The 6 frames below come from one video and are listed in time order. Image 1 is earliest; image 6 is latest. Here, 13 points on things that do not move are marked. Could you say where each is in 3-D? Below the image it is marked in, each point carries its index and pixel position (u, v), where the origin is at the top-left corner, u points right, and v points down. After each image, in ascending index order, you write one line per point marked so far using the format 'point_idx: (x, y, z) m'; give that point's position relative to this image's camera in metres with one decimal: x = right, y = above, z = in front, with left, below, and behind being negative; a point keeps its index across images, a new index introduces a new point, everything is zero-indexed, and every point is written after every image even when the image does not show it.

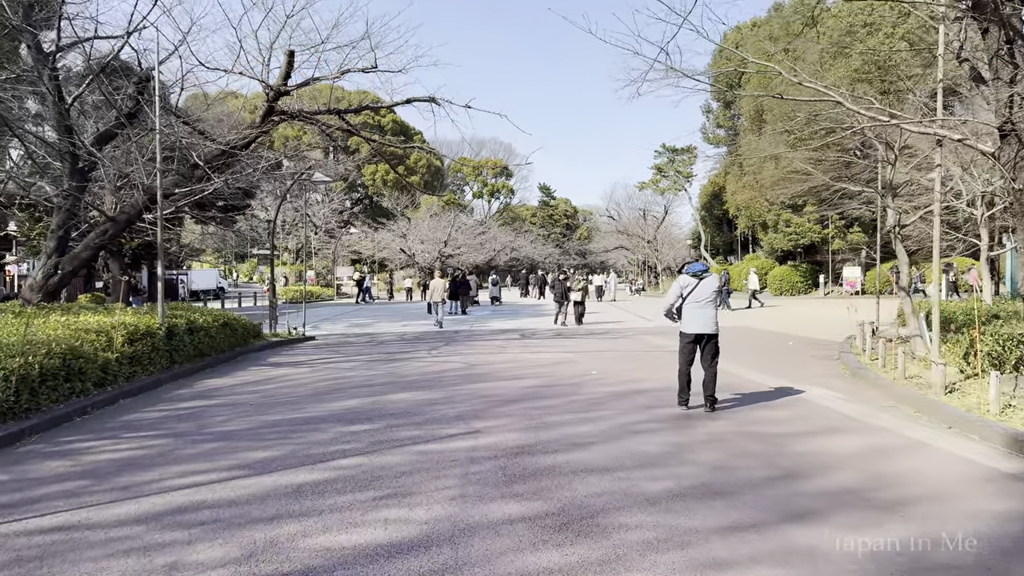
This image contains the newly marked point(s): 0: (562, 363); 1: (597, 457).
0: (+0.7, -1.0, +9.7) m
1: (+0.6, -1.1, +4.9) m
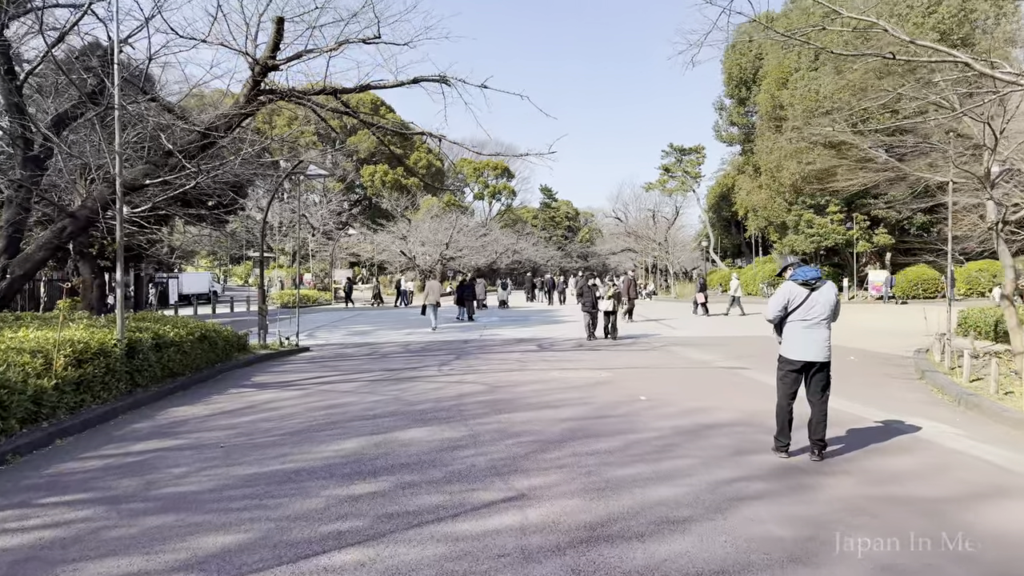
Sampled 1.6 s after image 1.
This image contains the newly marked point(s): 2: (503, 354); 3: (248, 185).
0: (+1.0, -1.1, +8.1) m
1: (+0.9, -1.2, +3.4) m
2: (-0.1, -1.1, +12.2) m
3: (-6.6, +2.5, +18.3) m
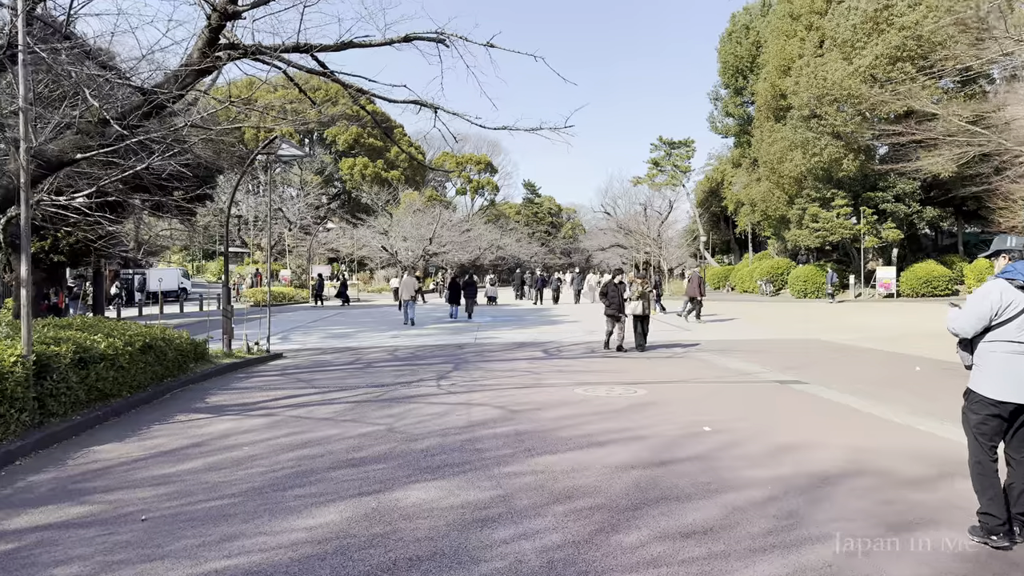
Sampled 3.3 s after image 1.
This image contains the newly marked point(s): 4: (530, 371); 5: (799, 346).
0: (+1.2, -1.0, +6.5) m
1: (+1.2, -1.2, +1.8) m
2: (-0.1, -1.0, +10.6) m
3: (-6.7, +2.6, +16.5) m
4: (+0.2, -1.0, +9.3) m
5: (+4.5, -0.9, +11.9) m
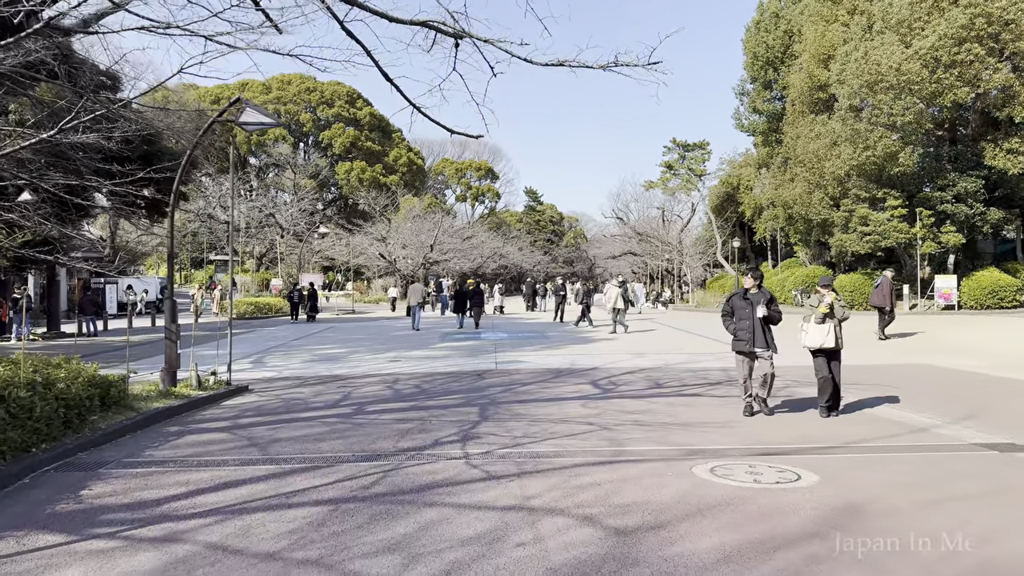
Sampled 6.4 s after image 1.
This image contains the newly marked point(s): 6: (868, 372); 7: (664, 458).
0: (+1.7, -1.1, +3.6) m
1: (+1.7, -1.2, -1.2) m
2: (+0.4, -1.2, +7.6) m
3: (-6.2, +2.4, +13.6) m
4: (+0.7, -1.2, +6.4) m
5: (+5.0, -1.1, +8.9) m
6: (+4.5, -1.1, +9.5) m
7: (+1.0, -1.1, +5.0) m
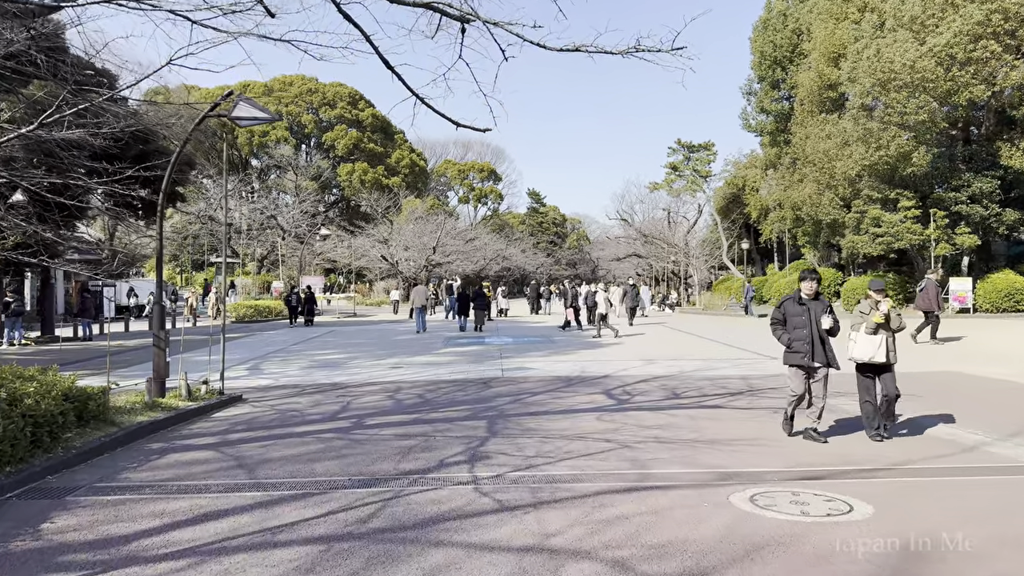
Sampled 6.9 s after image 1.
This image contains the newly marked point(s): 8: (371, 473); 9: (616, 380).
0: (+1.8, -1.2, +3.1) m
1: (+1.8, -1.2, -1.7) m
2: (+0.5, -1.2, +7.1) m
3: (-6.1, +2.3, +13.1) m
4: (+0.8, -1.2, +5.9) m
5: (+5.1, -1.1, +8.4) m
6: (+4.6, -1.1, +9.0) m
7: (+1.1, -1.2, +4.5) m
8: (-0.9, -1.2, +4.9) m
9: (+1.4, -1.2, +9.7) m
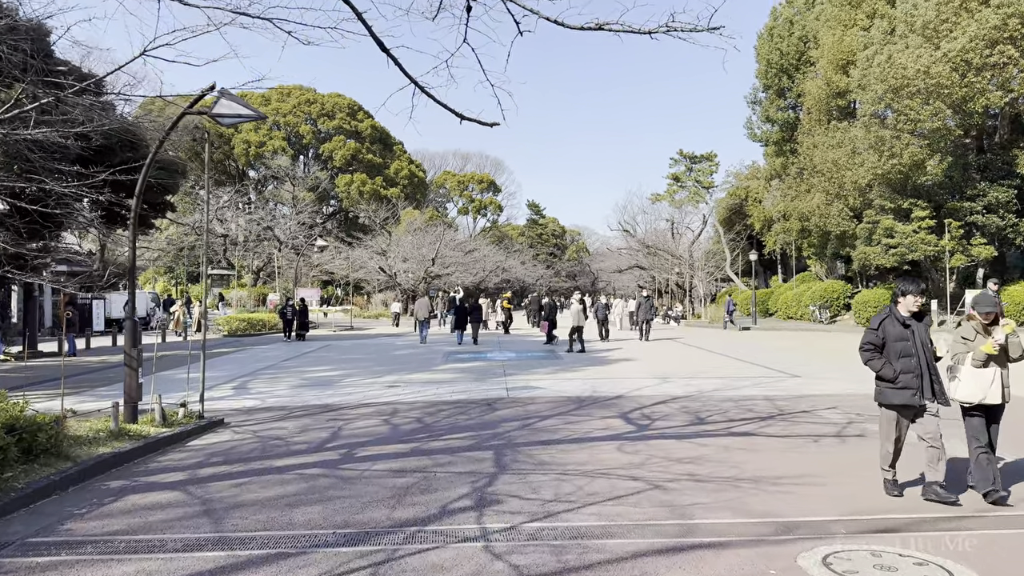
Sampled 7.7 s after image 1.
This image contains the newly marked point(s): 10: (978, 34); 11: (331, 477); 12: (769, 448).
0: (+1.8, -1.2, +2.3) m
1: (+1.9, -1.2, -2.4) m
2: (+0.6, -1.3, +6.3) m
3: (-6.1, +2.1, +12.4) m
4: (+0.9, -1.3, +5.1) m
5: (+5.2, -1.3, +7.7) m
6: (+4.7, -1.3, +8.2) m
7: (+1.2, -1.3, +3.7) m
8: (-0.8, -1.3, +4.1) m
9: (+1.4, -1.3, +8.9) m
10: (+12.5, +6.8, +20.0) m
11: (-1.3, -1.3, +5.2) m
12: (+2.1, -1.3, +6.1) m
